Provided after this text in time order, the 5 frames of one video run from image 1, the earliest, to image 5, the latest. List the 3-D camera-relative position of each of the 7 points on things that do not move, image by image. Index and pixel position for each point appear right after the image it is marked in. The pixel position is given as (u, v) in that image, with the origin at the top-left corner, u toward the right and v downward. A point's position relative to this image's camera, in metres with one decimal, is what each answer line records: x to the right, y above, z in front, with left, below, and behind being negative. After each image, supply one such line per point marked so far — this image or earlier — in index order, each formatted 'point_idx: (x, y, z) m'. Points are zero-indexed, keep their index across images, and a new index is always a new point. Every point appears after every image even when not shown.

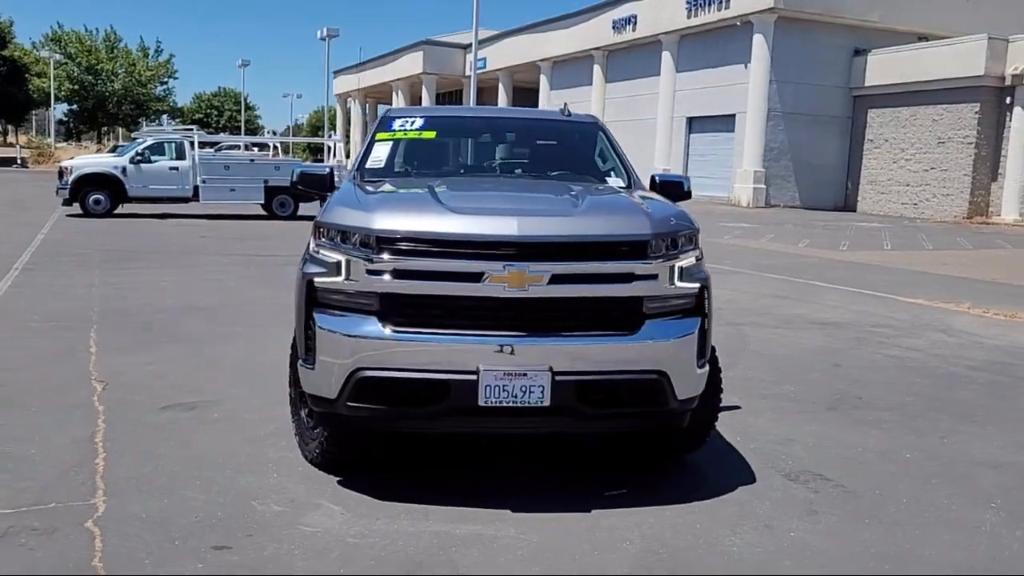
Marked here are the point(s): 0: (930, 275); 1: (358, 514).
0: (+8.8, +0.3, +18.6) m
1: (-0.8, -1.2, +4.7) m
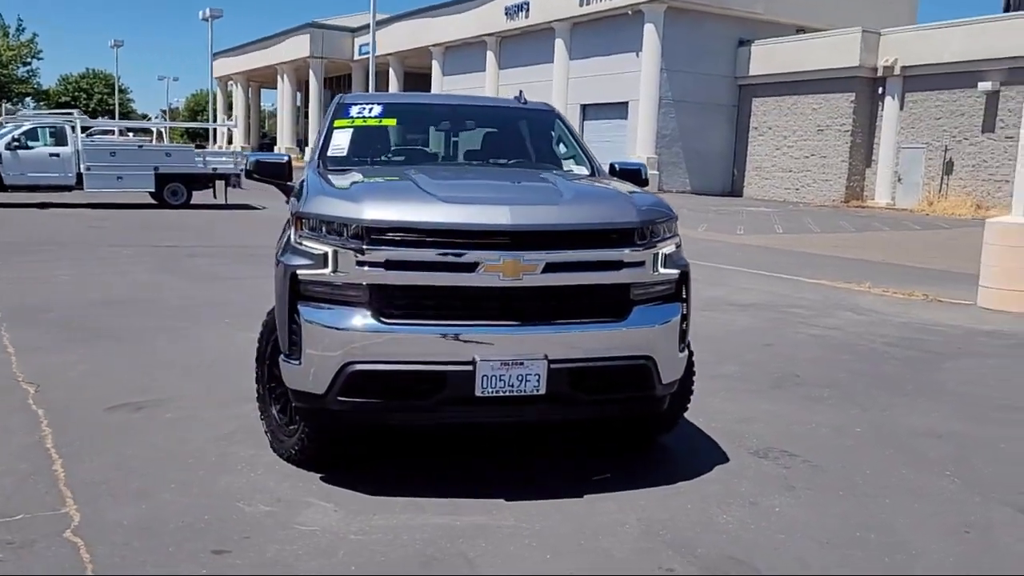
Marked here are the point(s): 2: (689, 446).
0: (+6.9, +0.7, +19.5) m
1: (-0.8, -1.2, +4.6) m
2: (+1.1, -1.0, +5.8) m
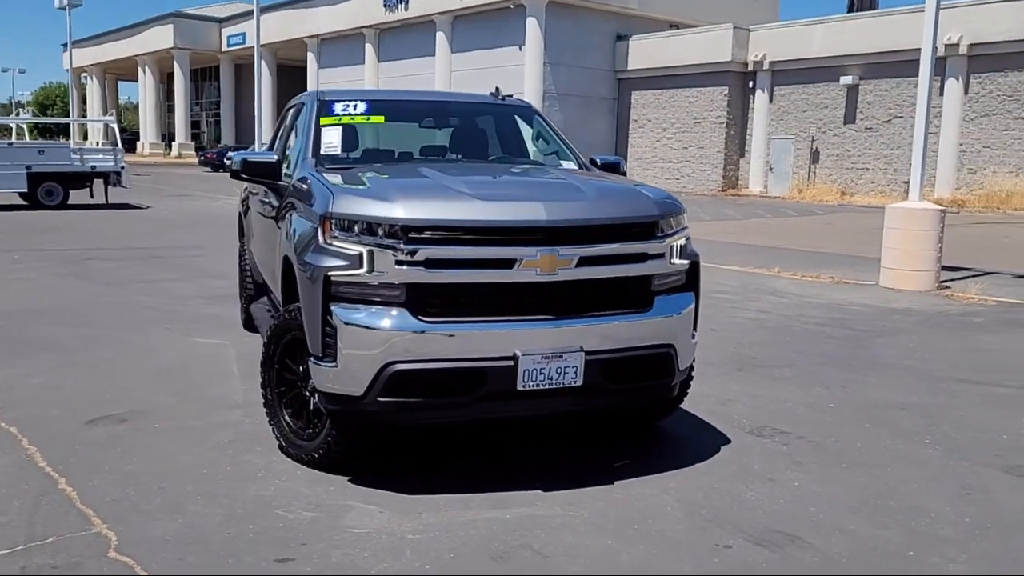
0: (+4.9, +1.0, +20.5) m
1: (-0.6, -1.1, +4.6) m
2: (+1.2, -1.0, +6.0) m
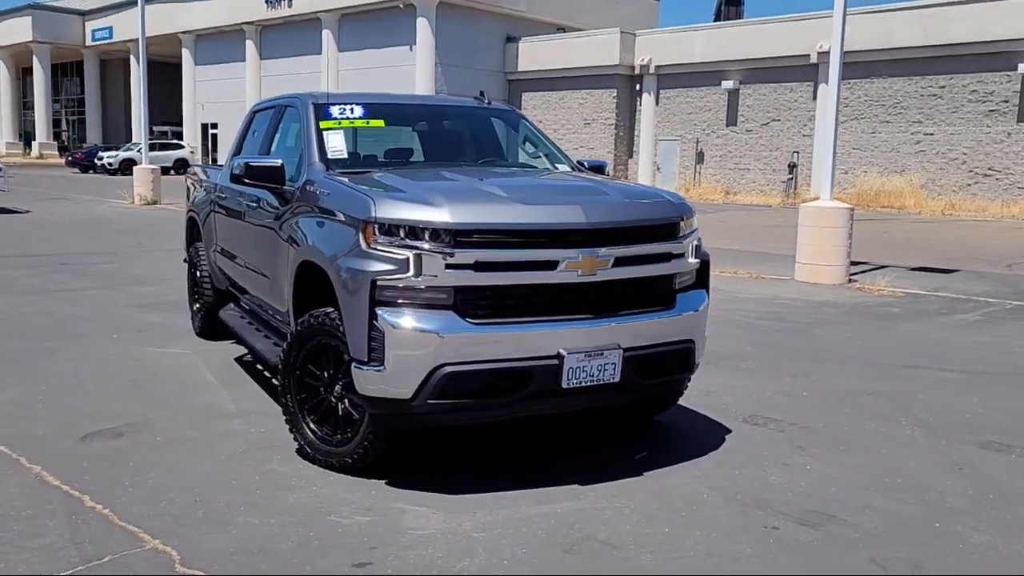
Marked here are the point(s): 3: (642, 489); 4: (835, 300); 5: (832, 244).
0: (+3.0, +1.1, +21.1) m
1: (-0.3, -1.2, +4.6) m
2: (+1.2, -0.9, +6.3) m
3: (+0.7, -1.1, +5.0) m
4: (+4.6, -0.2, +12.6) m
5: (+5.1, +0.7, +14.1) m
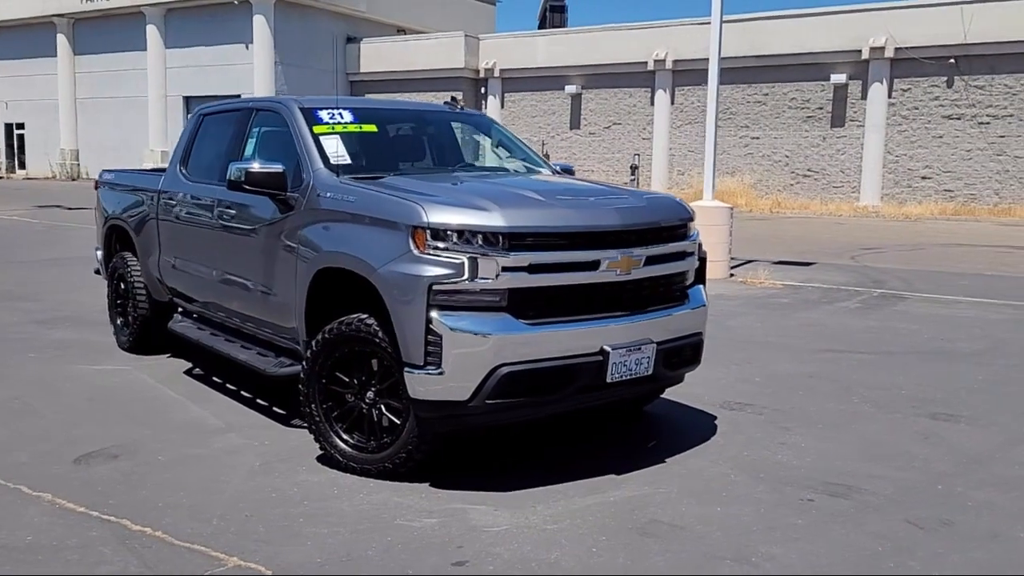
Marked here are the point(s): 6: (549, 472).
0: (+0.1, +1.1, +21.6) m
1: (0.0, -1.2, +4.8) m
2: (+1.2, -0.9, +6.7) m
3: (+0.9, -1.1, +5.3) m
4: (+3.3, -0.1, +13.5) m
5: (+3.5, +0.8, +15.0) m
6: (+0.2, -1.1, +5.3) m
